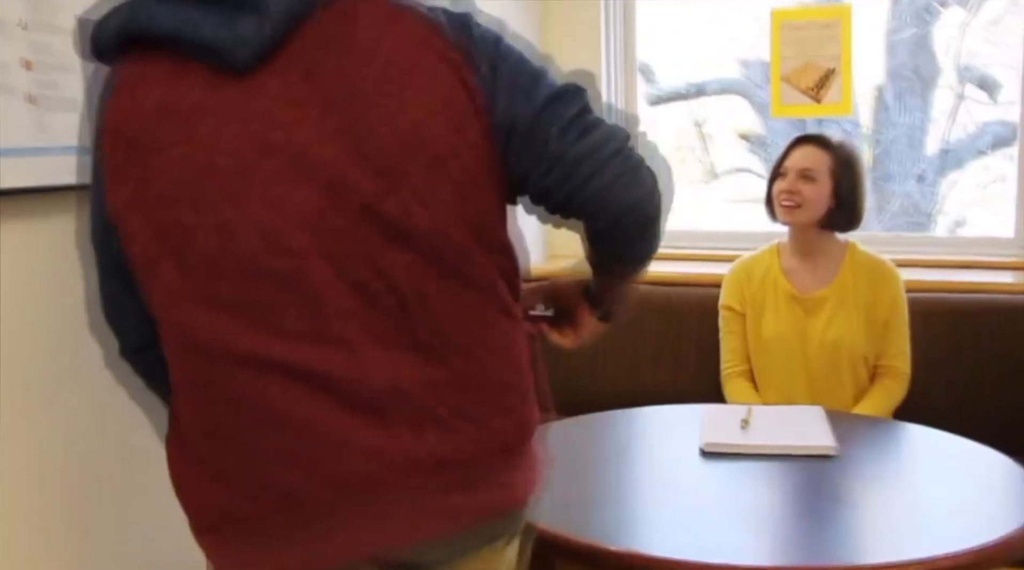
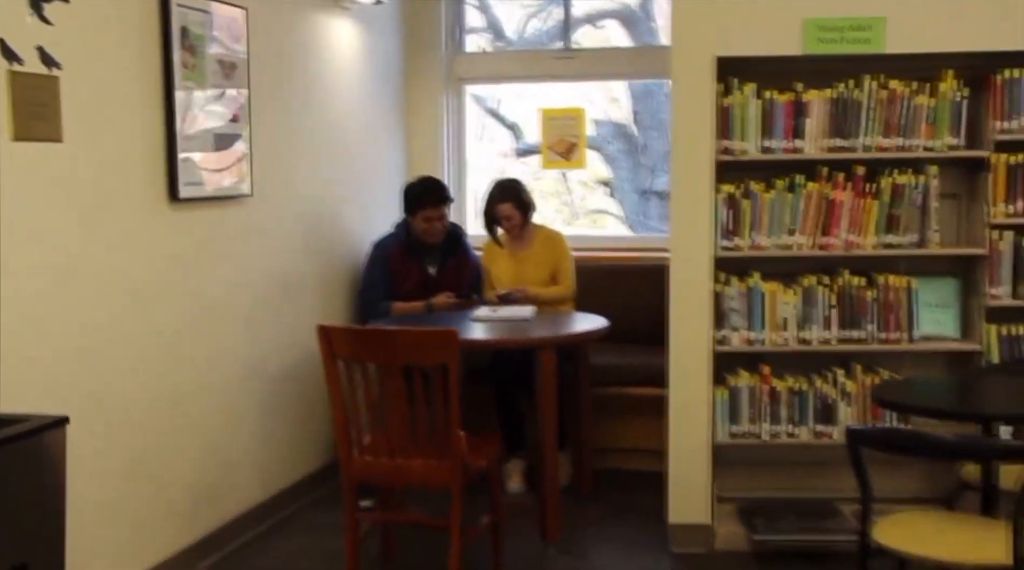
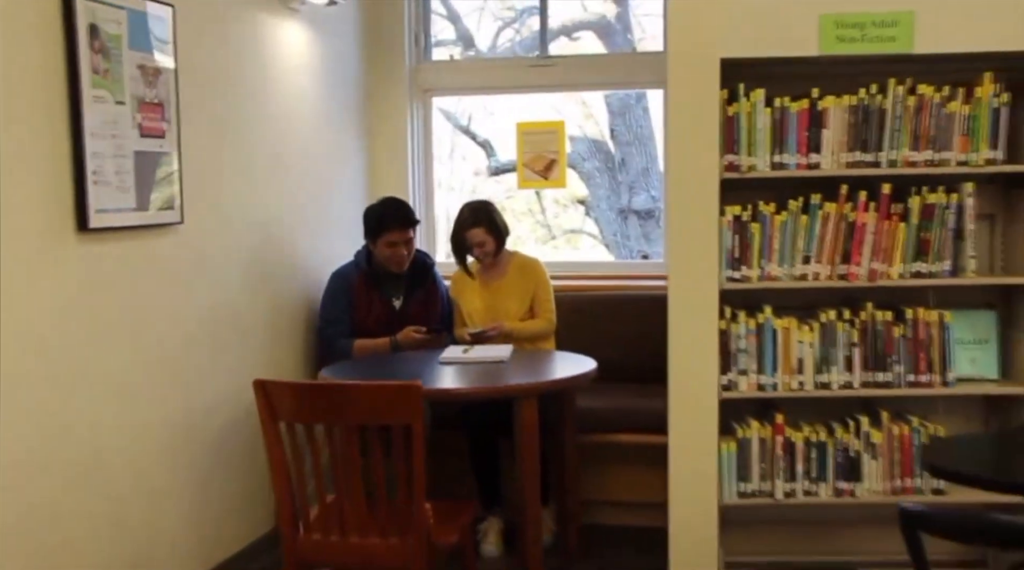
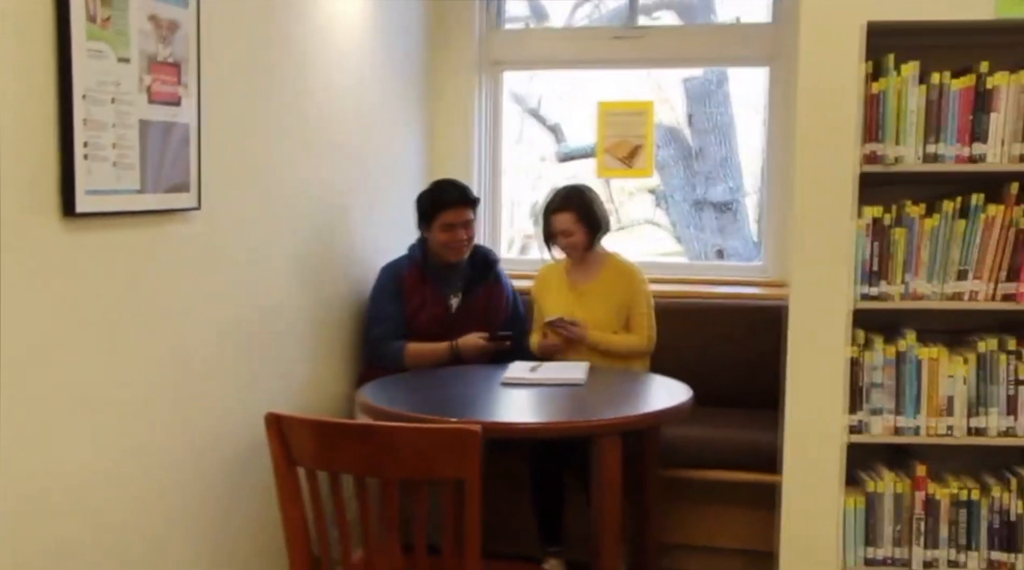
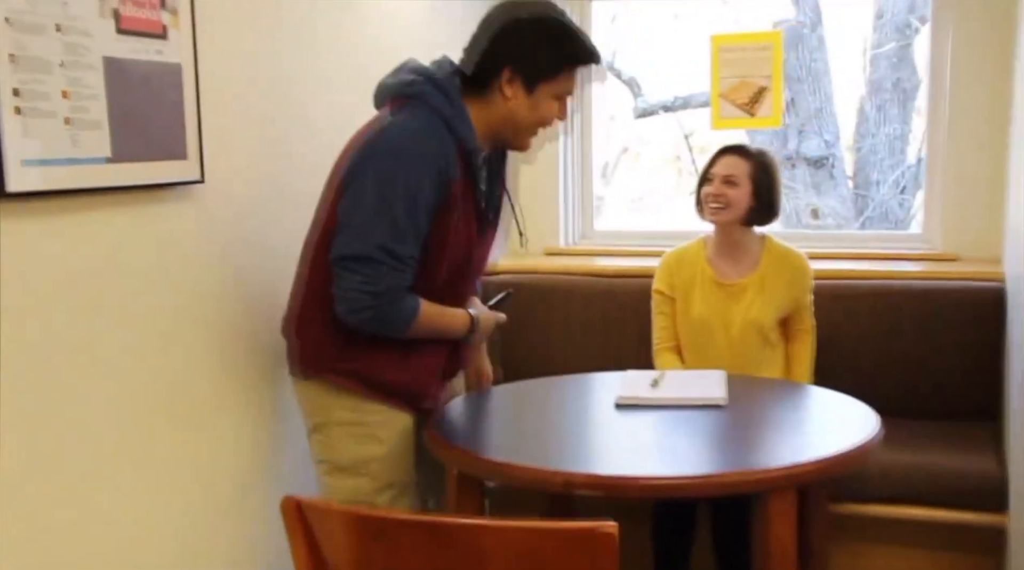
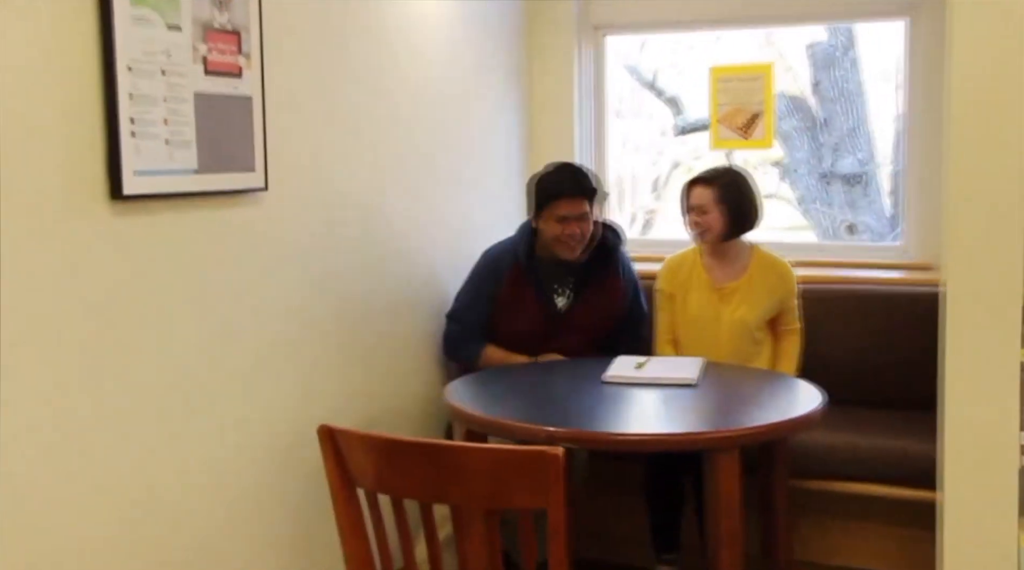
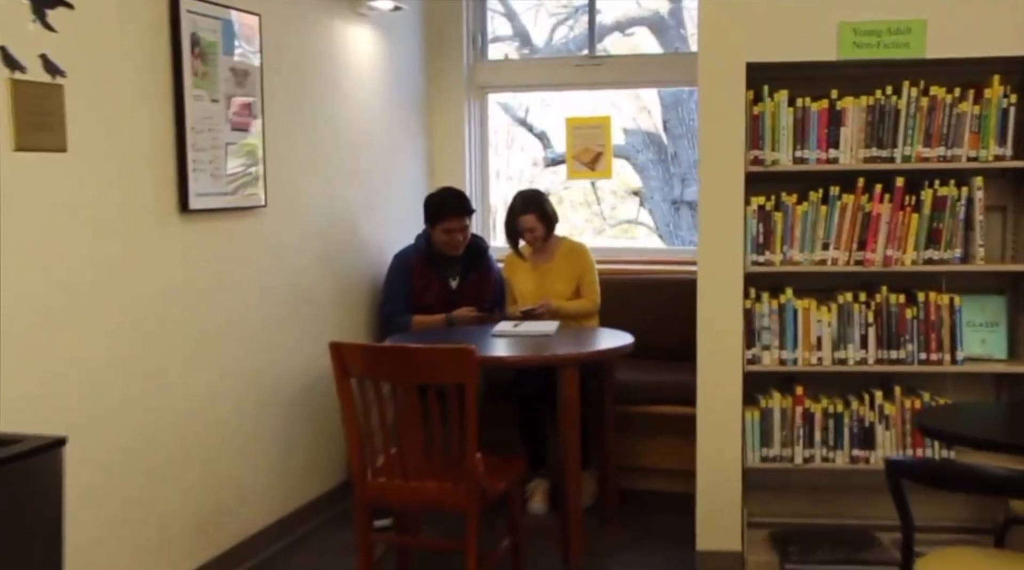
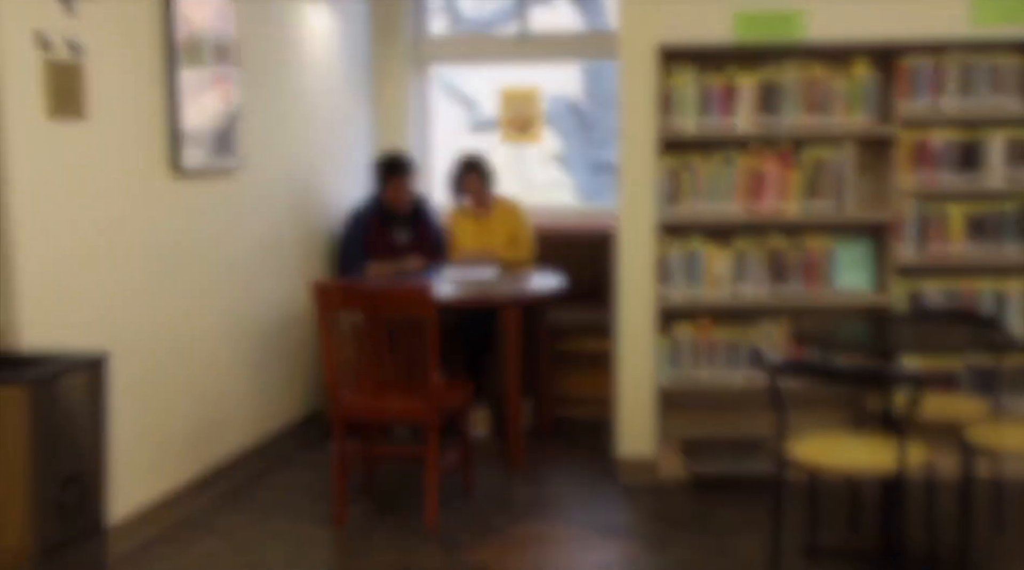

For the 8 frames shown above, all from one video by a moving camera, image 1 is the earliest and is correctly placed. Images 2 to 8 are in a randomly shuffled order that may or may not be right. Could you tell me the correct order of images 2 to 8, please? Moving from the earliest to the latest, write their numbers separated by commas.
5, 6, 4, 3, 7, 2, 8
